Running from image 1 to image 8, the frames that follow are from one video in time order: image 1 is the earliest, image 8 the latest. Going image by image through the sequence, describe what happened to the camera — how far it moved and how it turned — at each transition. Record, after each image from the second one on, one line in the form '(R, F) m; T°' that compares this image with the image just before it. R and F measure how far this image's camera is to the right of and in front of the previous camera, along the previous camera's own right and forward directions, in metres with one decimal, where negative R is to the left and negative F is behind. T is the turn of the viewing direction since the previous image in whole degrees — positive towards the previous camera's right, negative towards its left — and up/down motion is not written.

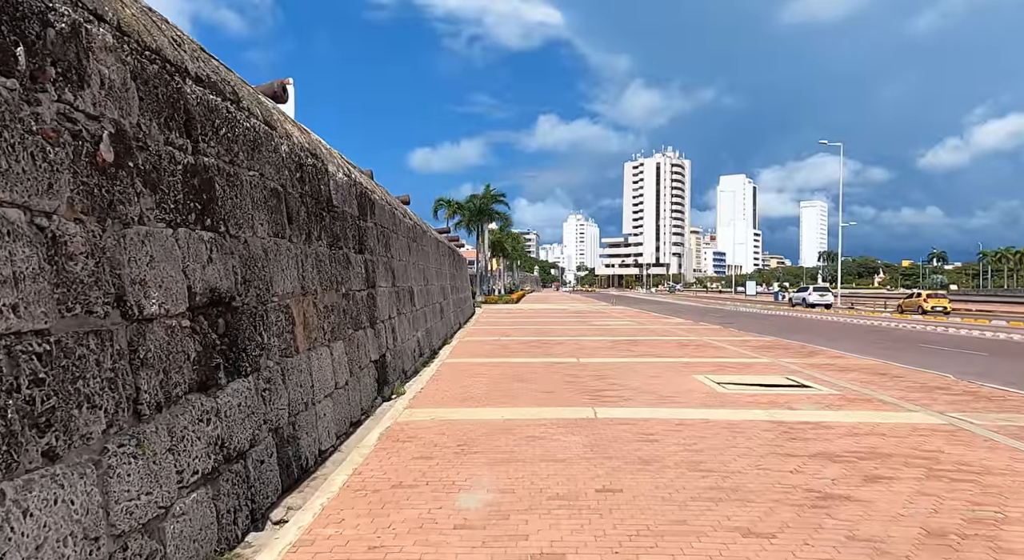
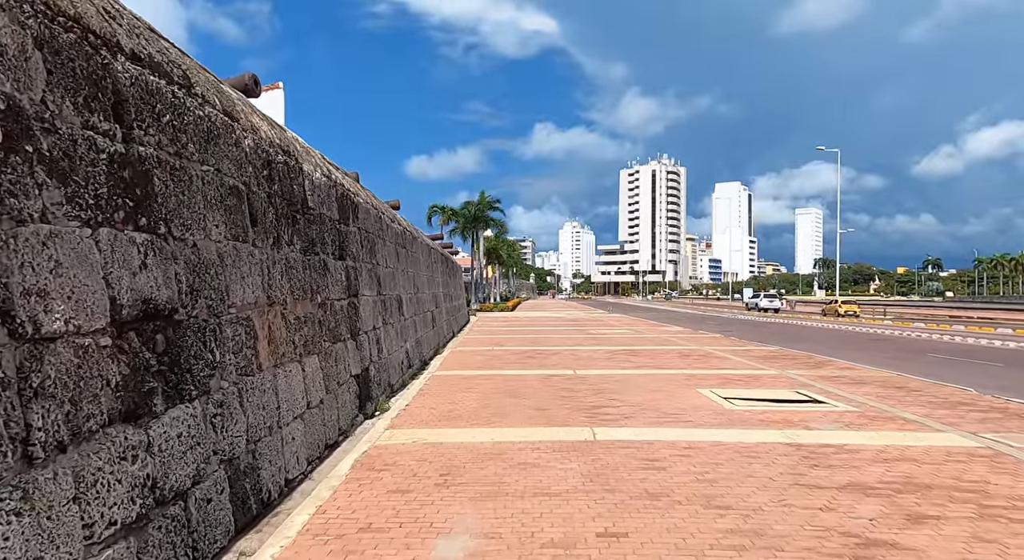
(+0.1, +0.6) m; 0°
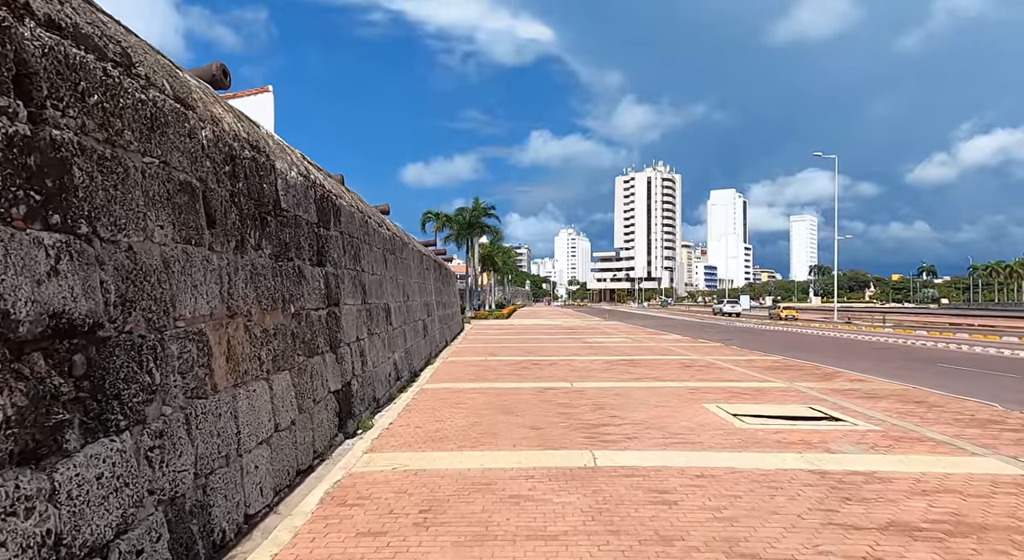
(0.0, +0.6) m; 0°
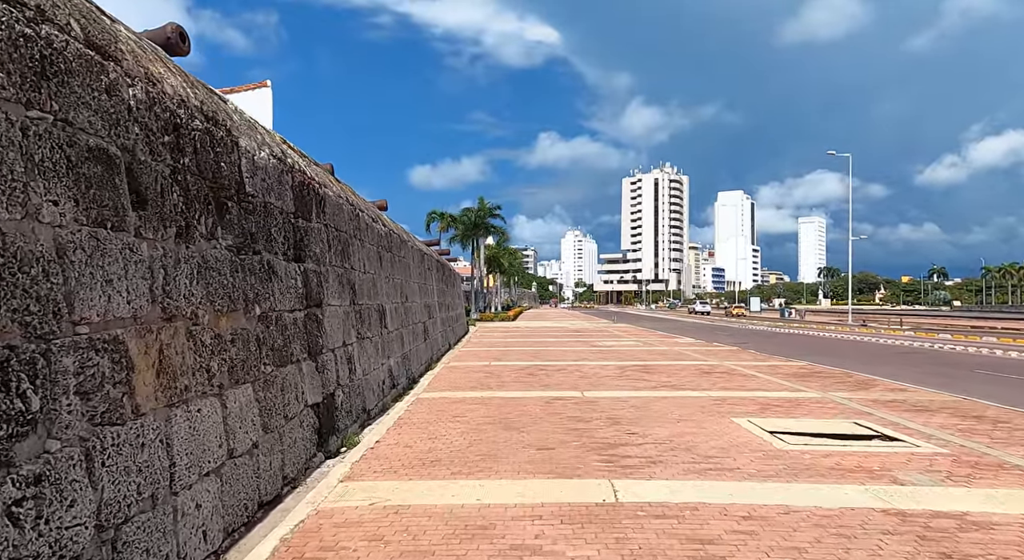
(0.0, +0.9) m; -1°
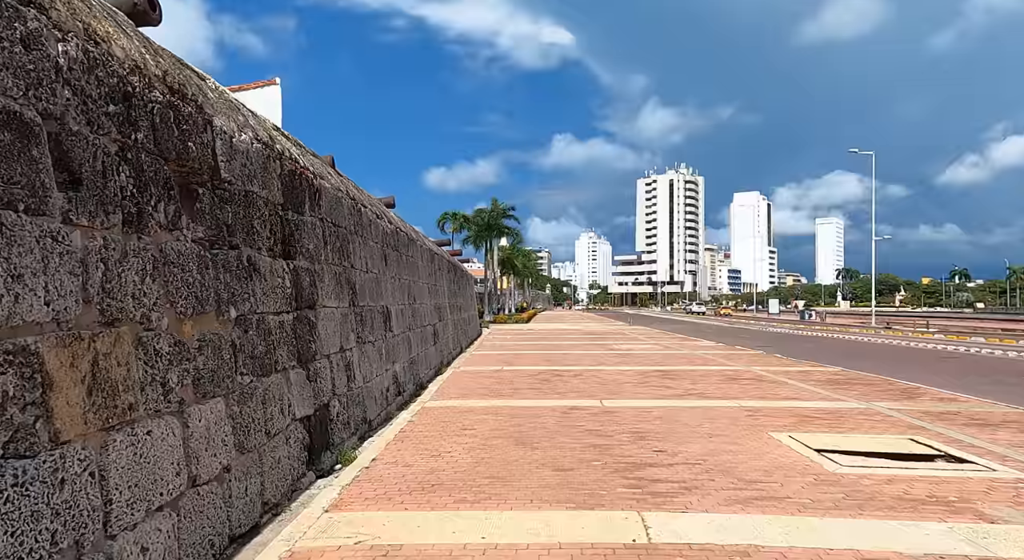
(0.0, +0.7) m; -1°
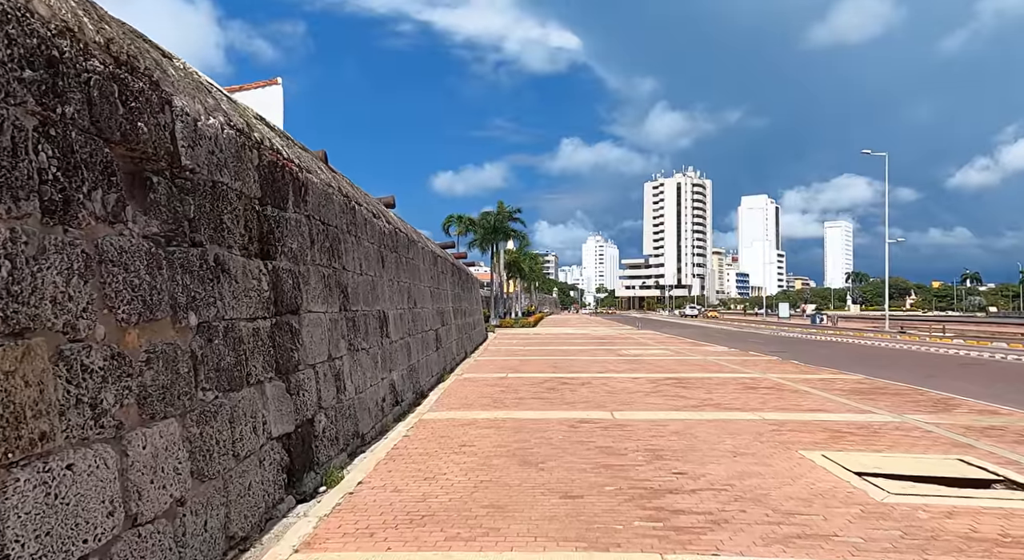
(0.0, +0.6) m; -1°
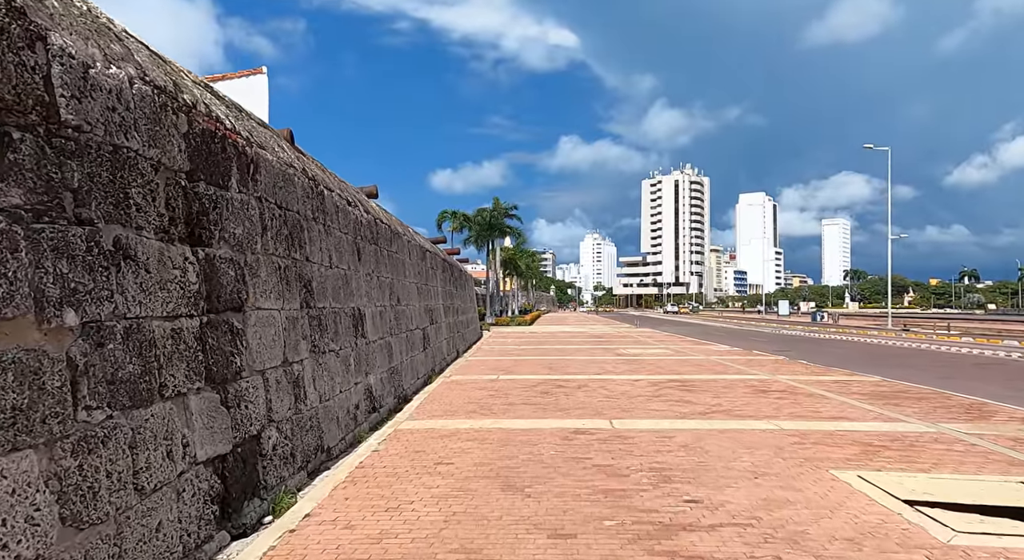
(+0.1, +0.9) m; 0°
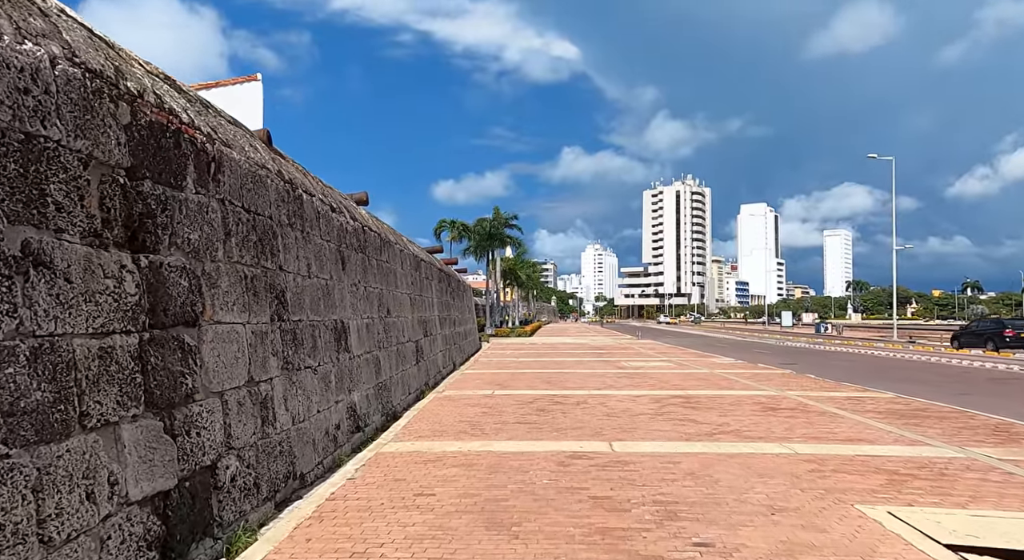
(+0.1, +0.5) m; 0°
